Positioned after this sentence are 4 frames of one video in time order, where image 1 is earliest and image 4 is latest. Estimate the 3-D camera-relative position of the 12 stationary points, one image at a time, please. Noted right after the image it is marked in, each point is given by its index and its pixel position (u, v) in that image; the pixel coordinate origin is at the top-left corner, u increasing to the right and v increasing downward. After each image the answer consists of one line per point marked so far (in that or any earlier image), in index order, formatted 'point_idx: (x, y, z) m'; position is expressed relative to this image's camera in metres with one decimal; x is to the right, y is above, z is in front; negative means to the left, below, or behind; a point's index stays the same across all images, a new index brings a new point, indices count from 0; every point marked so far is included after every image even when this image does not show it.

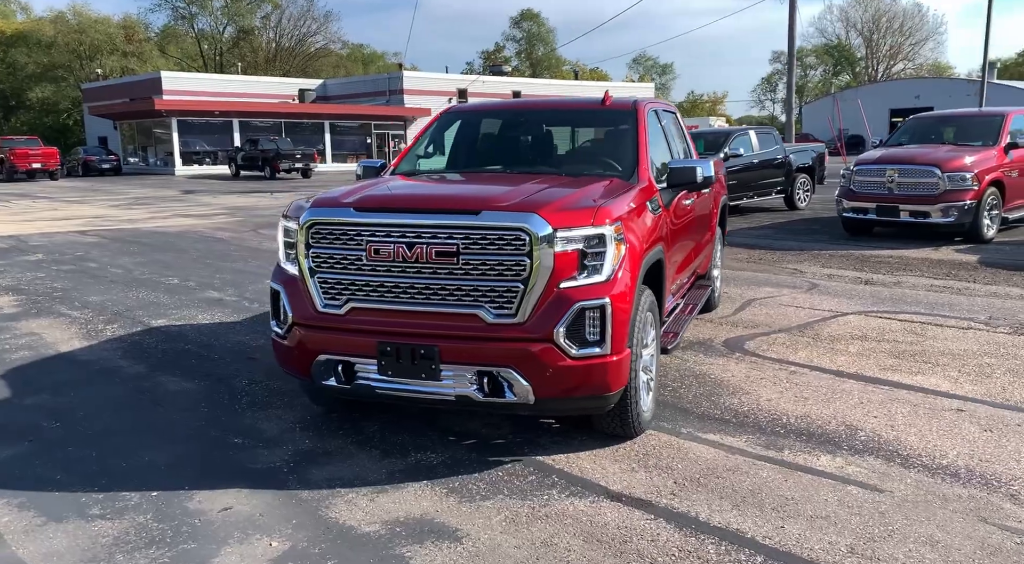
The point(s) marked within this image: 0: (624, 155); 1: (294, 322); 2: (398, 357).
0: (+0.8, +0.8, +4.8) m
1: (-1.1, -0.2, +3.6) m
2: (-0.5, -0.3, +3.3) m
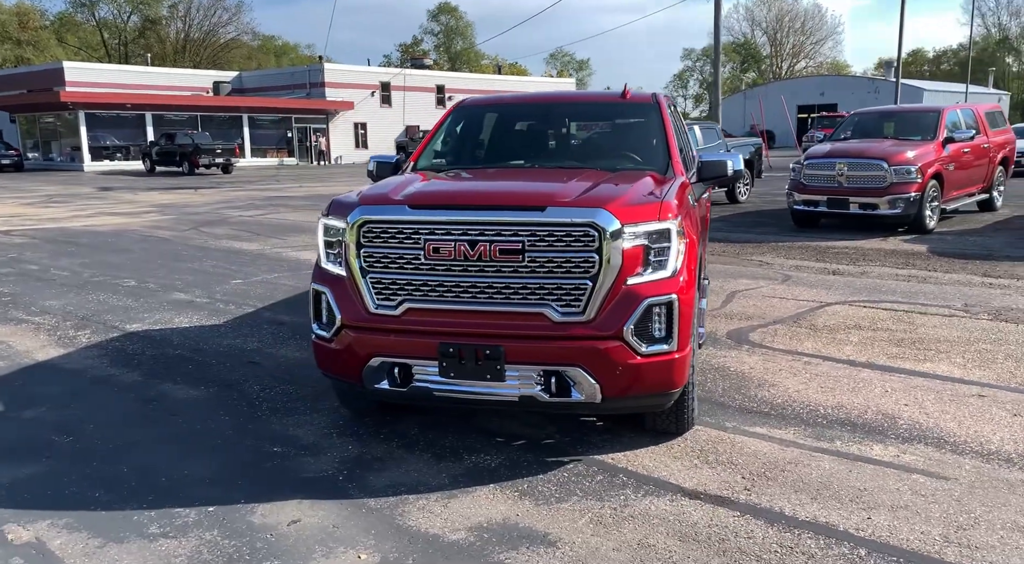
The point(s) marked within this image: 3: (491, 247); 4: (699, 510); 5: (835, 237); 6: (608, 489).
0: (+0.9, +0.9, +4.8) m
1: (-0.8, -0.2, +3.4) m
2: (-0.2, -0.3, +3.2) m
3: (-0.1, +0.2, +3.2) m
4: (+0.7, -0.9, +2.9) m
5: (+6.2, +0.9, +14.3) m
6: (+0.4, -0.9, +3.1) m
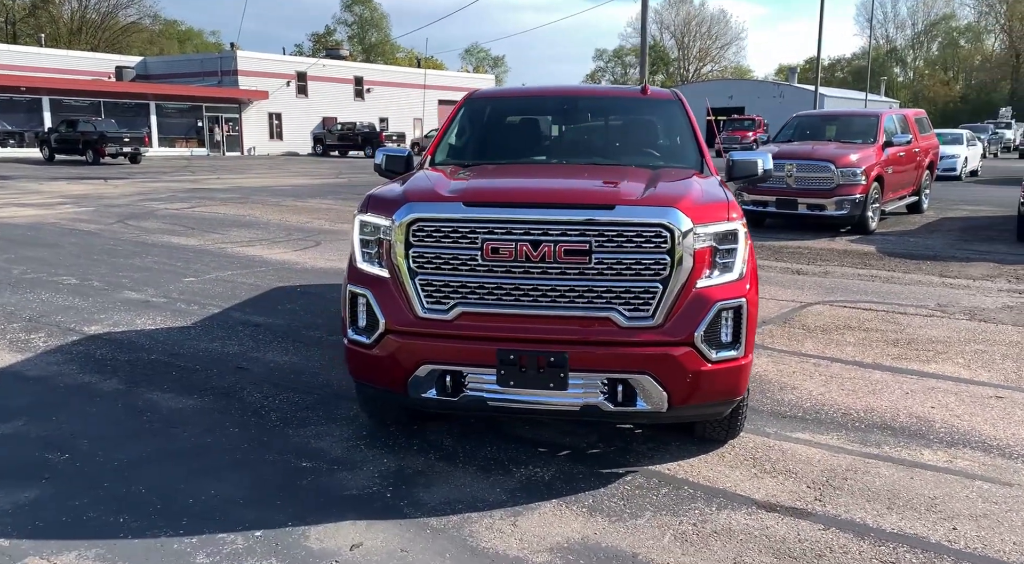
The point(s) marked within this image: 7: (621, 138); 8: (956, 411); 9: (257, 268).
0: (+1.1, +0.9, +4.7) m
1: (-0.5, -0.2, +3.2) m
2: (0.0, -0.3, +3.0) m
3: (+0.2, +0.1, +3.0) m
4: (+1.0, -0.9, +2.8) m
5: (+5.6, +0.9, +14.6) m
6: (+0.7, -0.9, +3.0) m
7: (+0.7, +0.9, +4.7) m
8: (+2.6, -0.8, +4.3) m
9: (-4.2, +0.2, +11.9) m
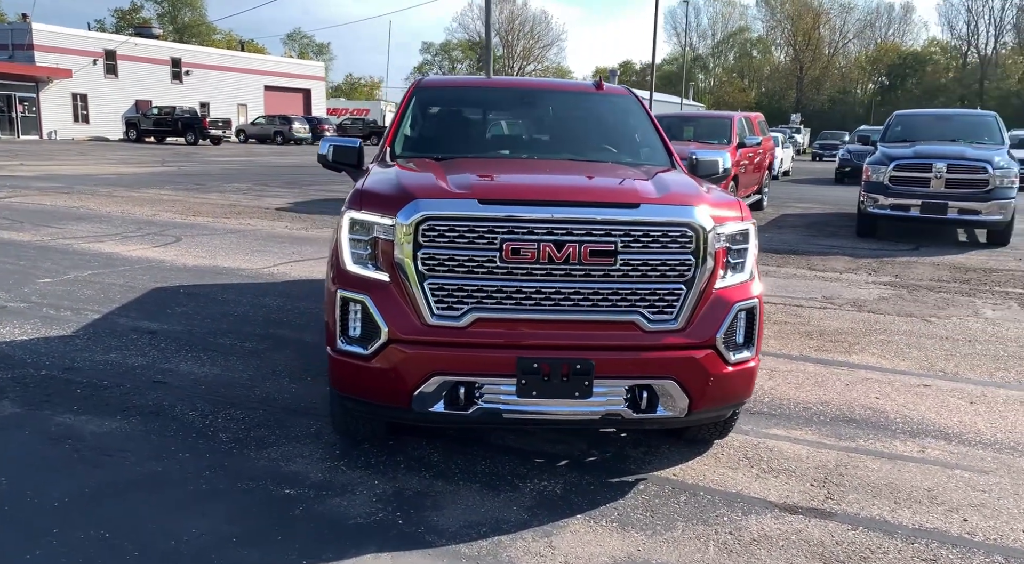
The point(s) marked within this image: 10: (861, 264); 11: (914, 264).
0: (+0.8, +0.9, +4.6) m
1: (-0.5, -0.2, +2.9) m
2: (+0.1, -0.4, +2.8) m
3: (+0.3, +0.1, +2.8) m
4: (+1.1, -0.9, +2.8) m
5: (+3.4, +1.0, +15.2) m
6: (+0.8, -0.9, +2.9) m
7: (+0.5, +0.9, +4.6) m
8: (+2.4, -0.7, +4.6) m
9: (-5.7, +0.2, +10.7) m
10: (+6.1, +0.3, +12.7) m
11: (+6.9, +0.3, +12.7) m
